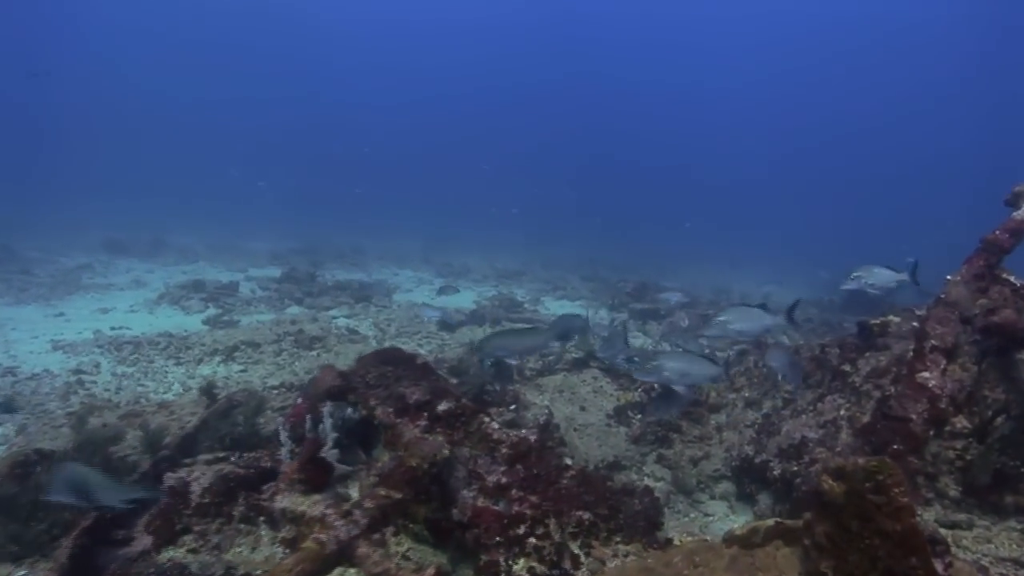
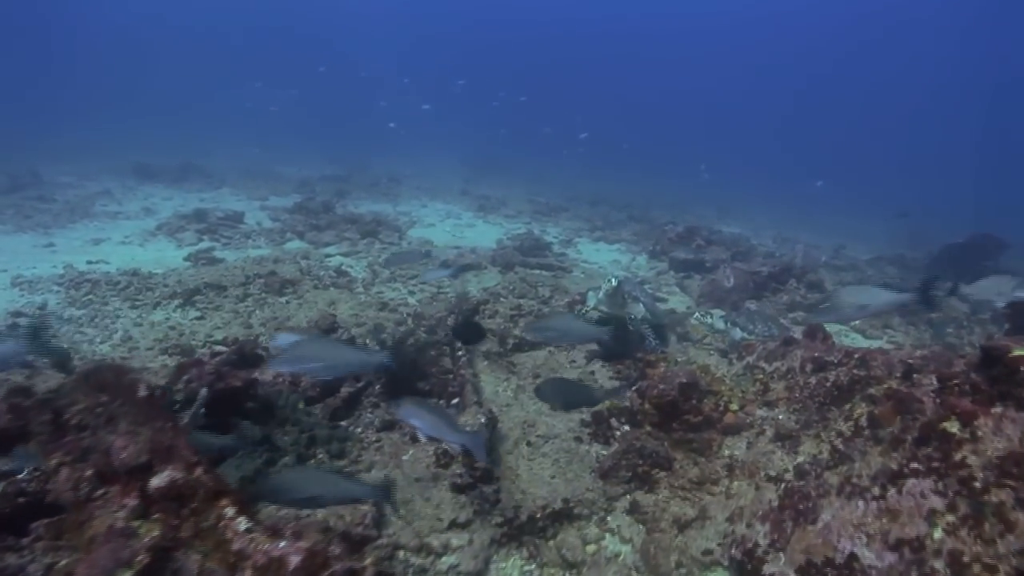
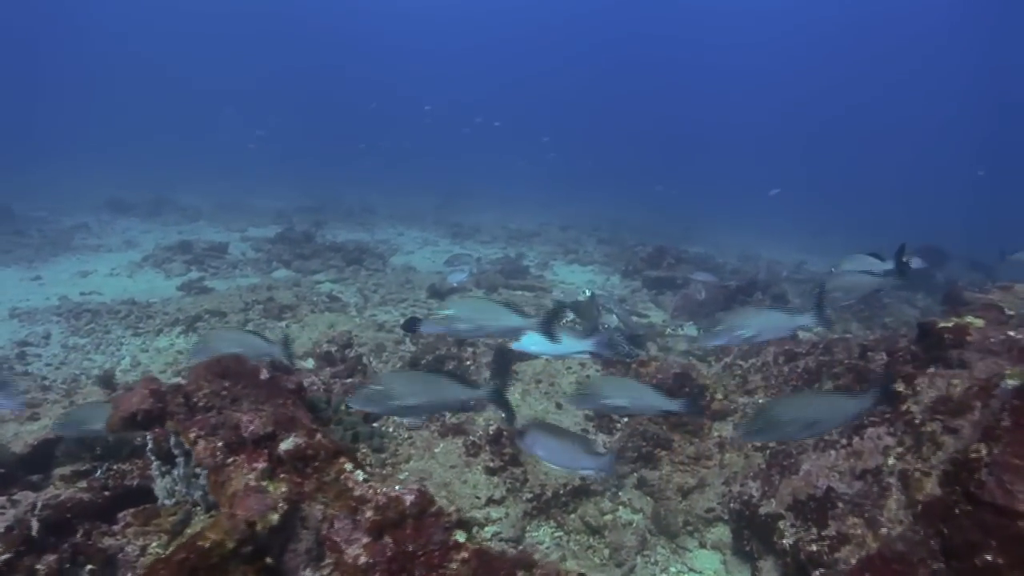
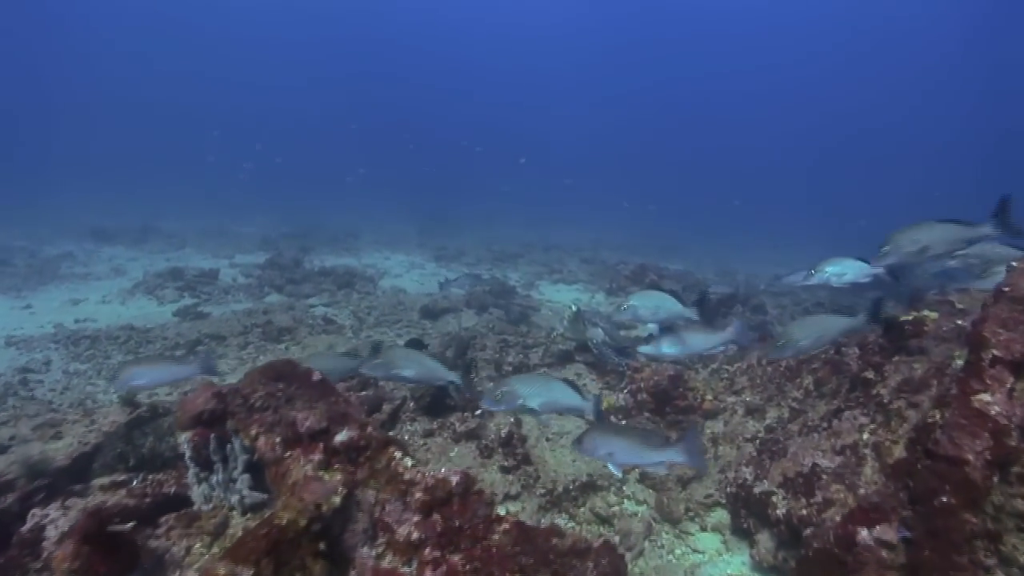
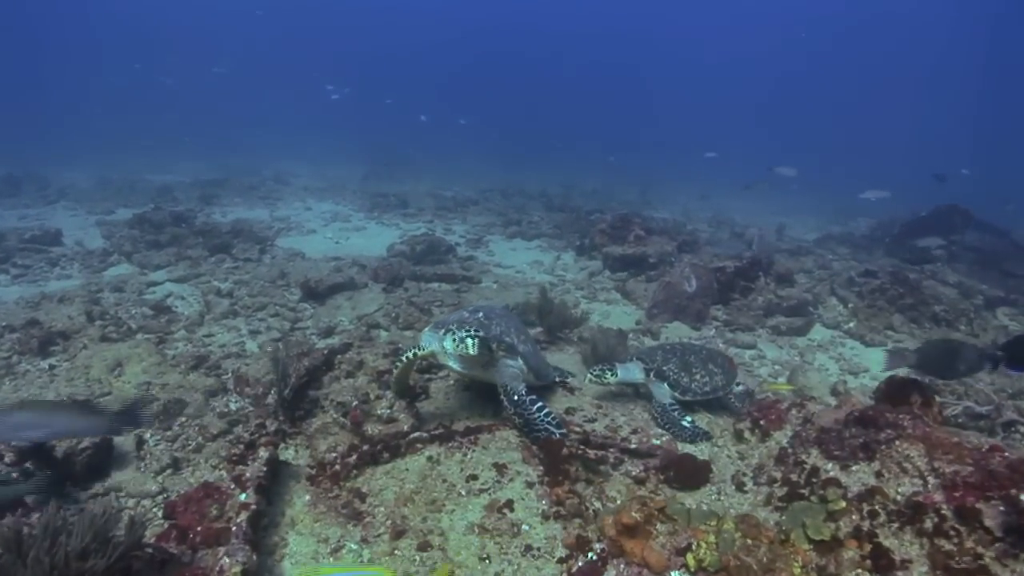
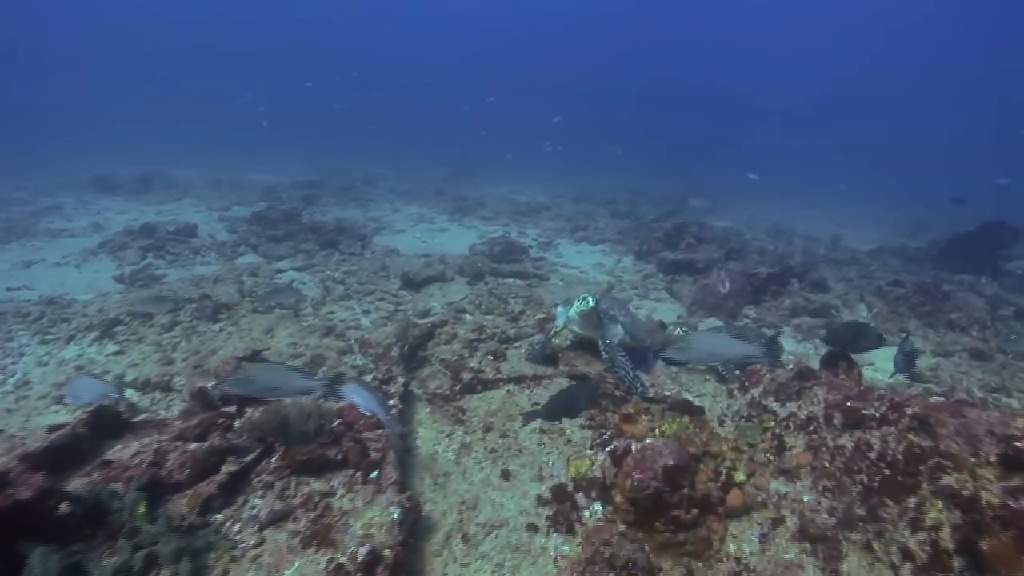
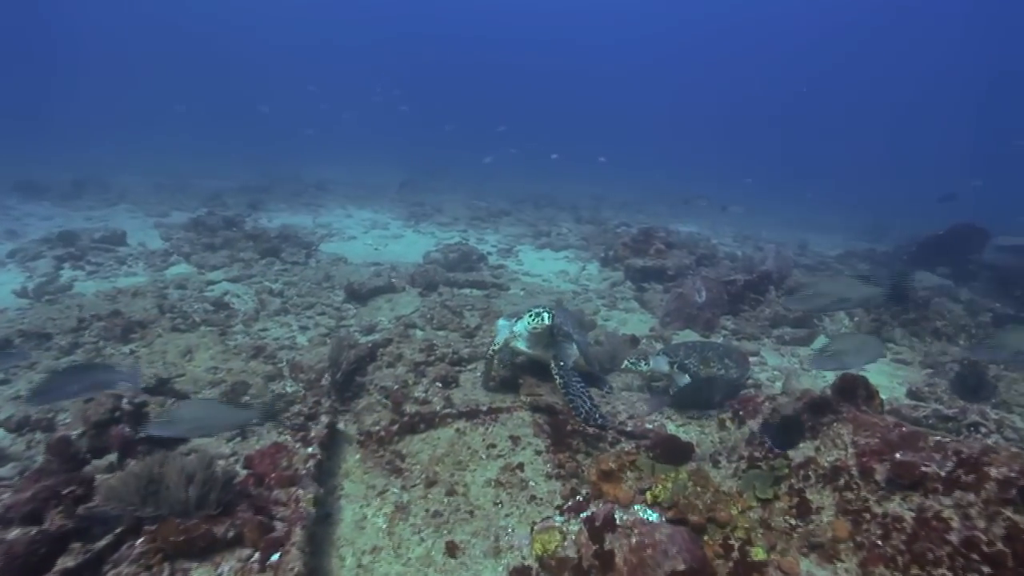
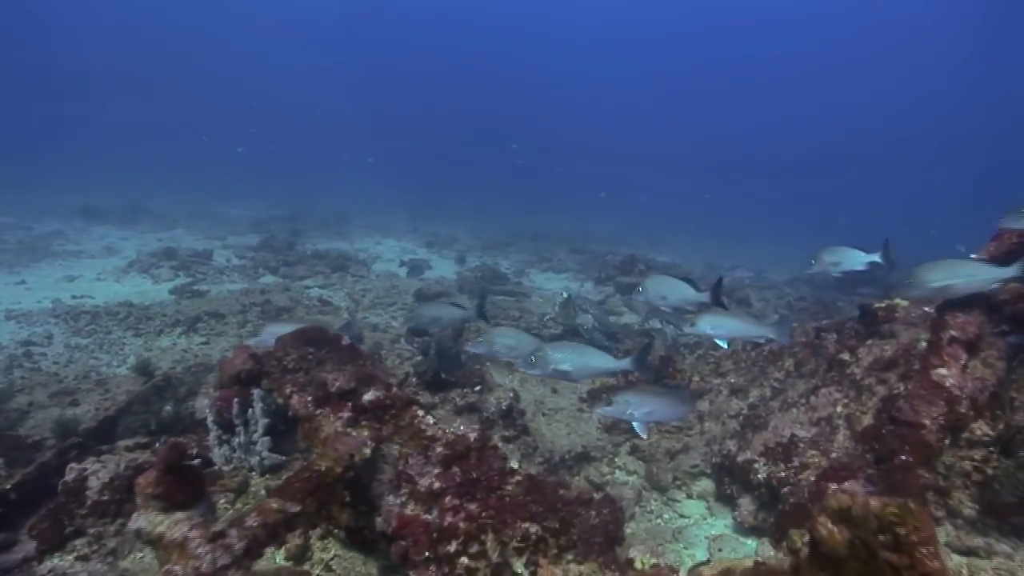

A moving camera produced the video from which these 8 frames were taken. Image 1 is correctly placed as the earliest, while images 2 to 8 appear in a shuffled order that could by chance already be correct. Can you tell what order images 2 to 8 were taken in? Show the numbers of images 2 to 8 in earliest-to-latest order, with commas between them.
8, 4, 3, 2, 6, 7, 5
